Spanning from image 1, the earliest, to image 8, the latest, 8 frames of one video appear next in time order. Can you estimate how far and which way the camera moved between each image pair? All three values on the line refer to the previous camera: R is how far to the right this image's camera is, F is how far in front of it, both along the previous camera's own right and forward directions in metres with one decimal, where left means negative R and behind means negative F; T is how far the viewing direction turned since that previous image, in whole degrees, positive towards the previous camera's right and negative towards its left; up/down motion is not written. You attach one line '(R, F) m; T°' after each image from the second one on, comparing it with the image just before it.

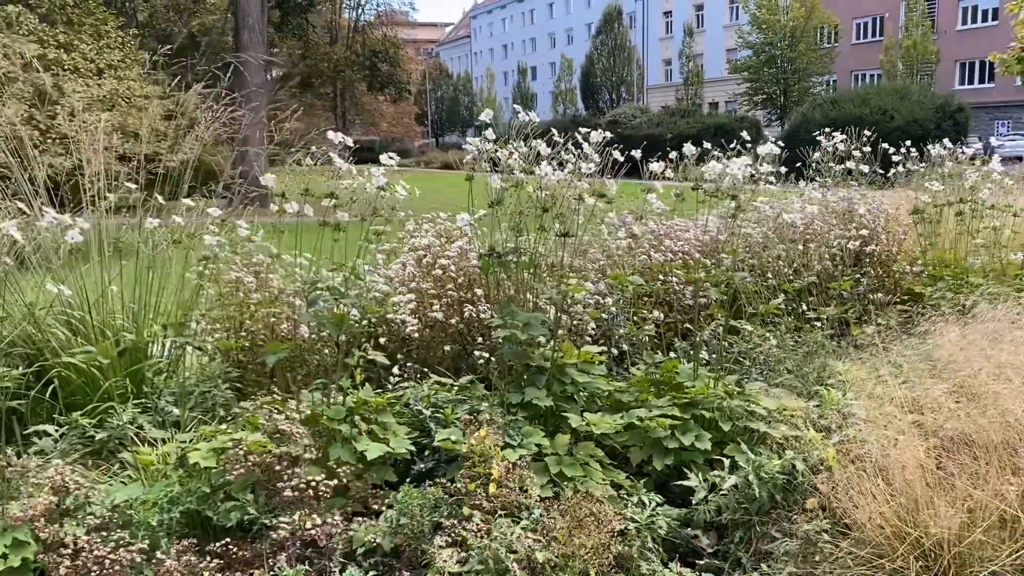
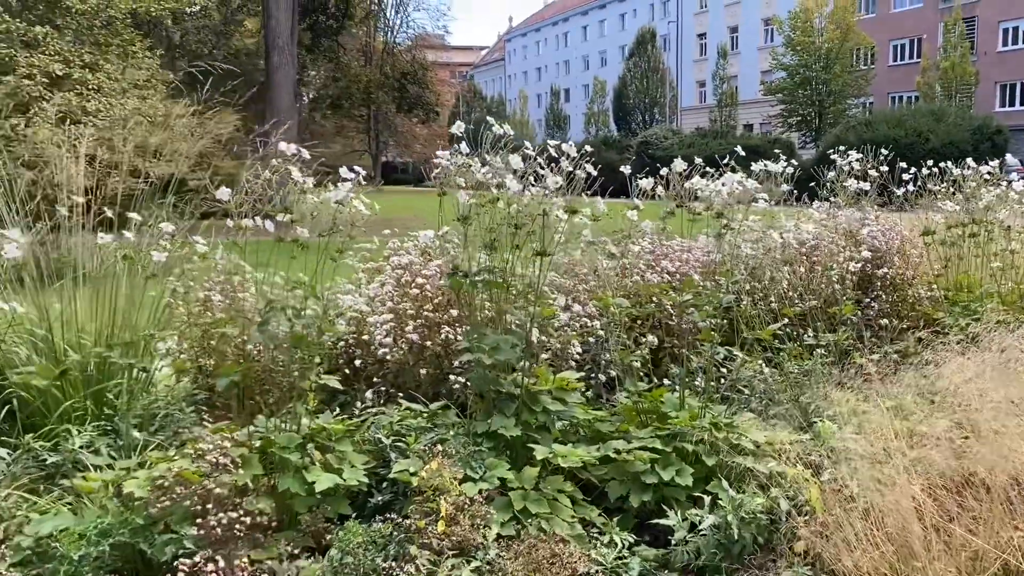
(+0.2, +0.2) m; -2°
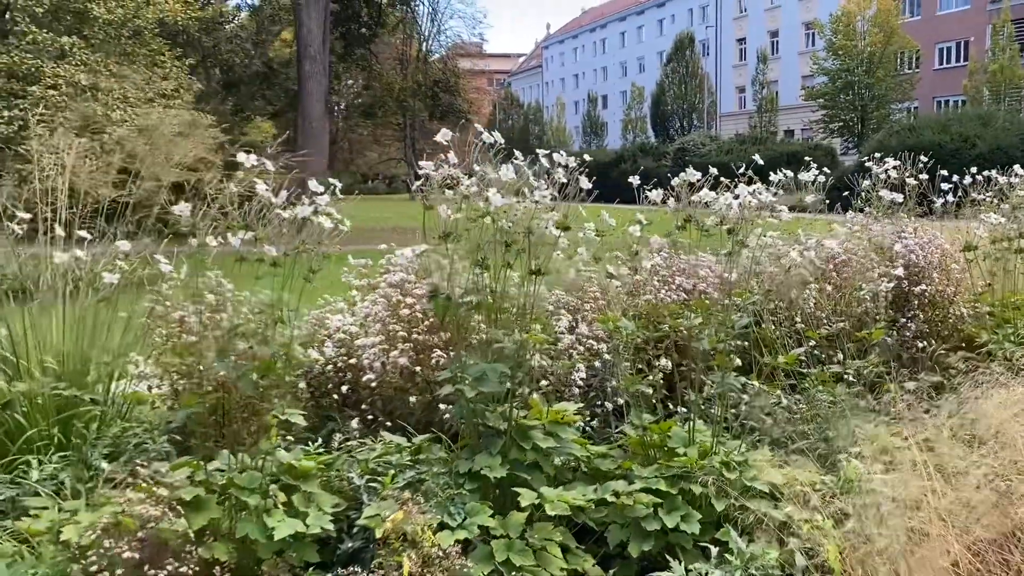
(+0.2, +0.3) m; -2°
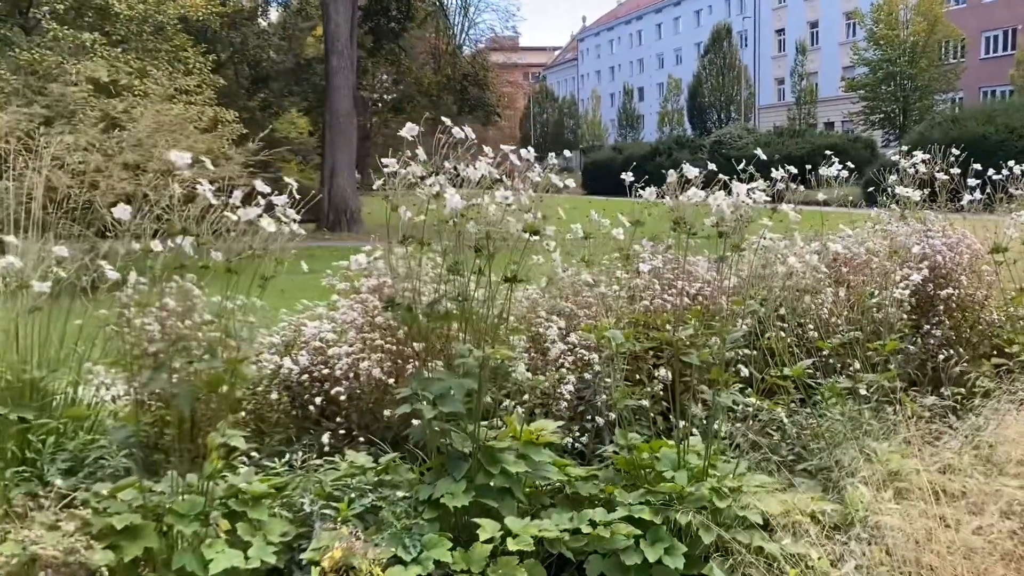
(+0.2, +0.2) m; -2°
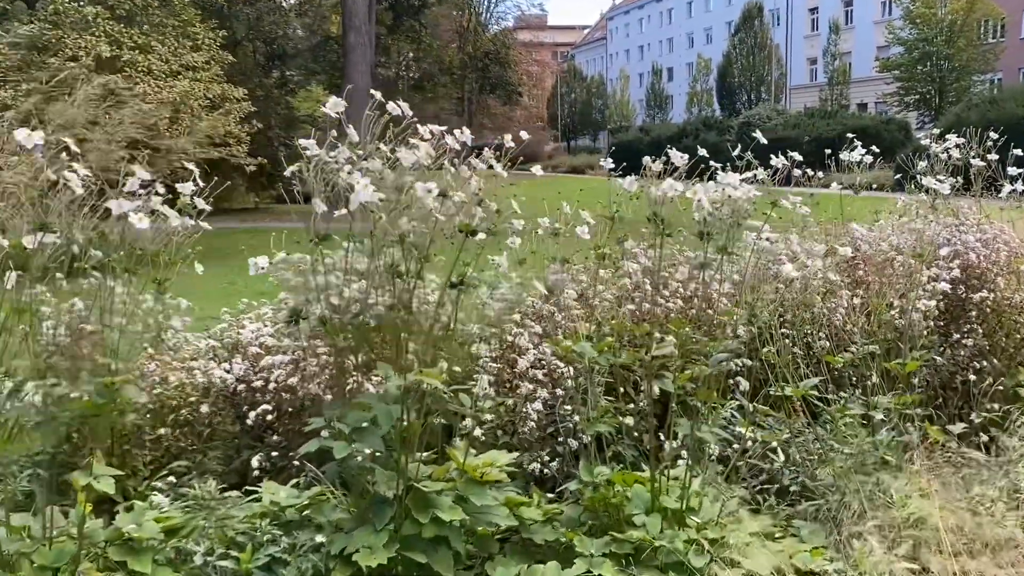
(+0.2, +0.4) m; -2°
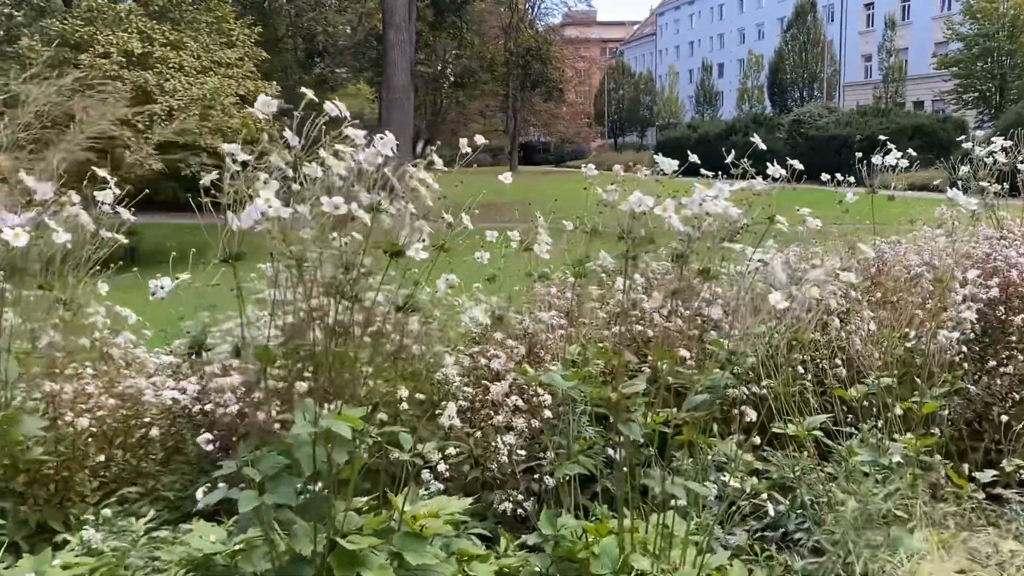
(+0.2, +0.3) m; -3°
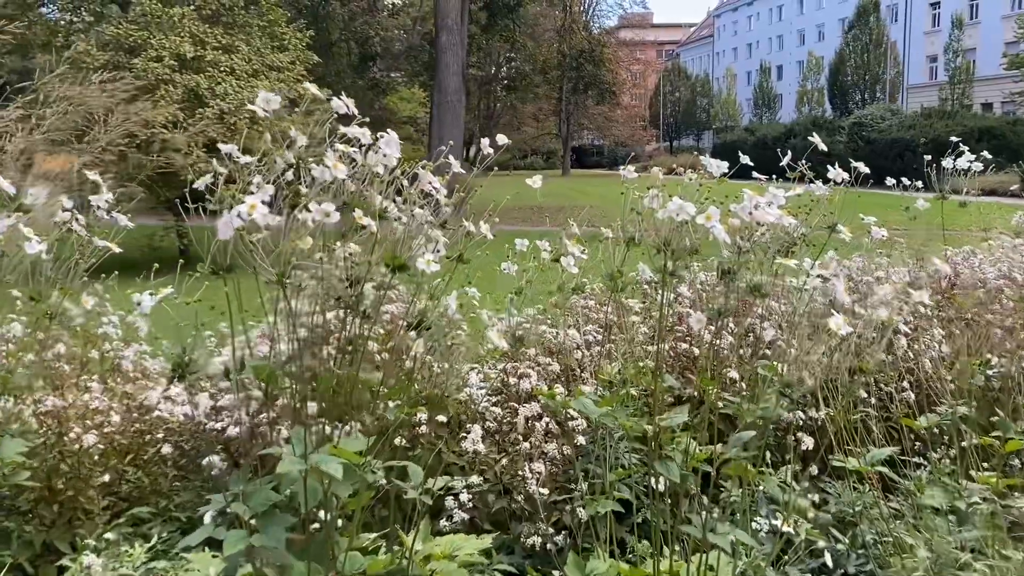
(+0.1, +0.2) m; -3°
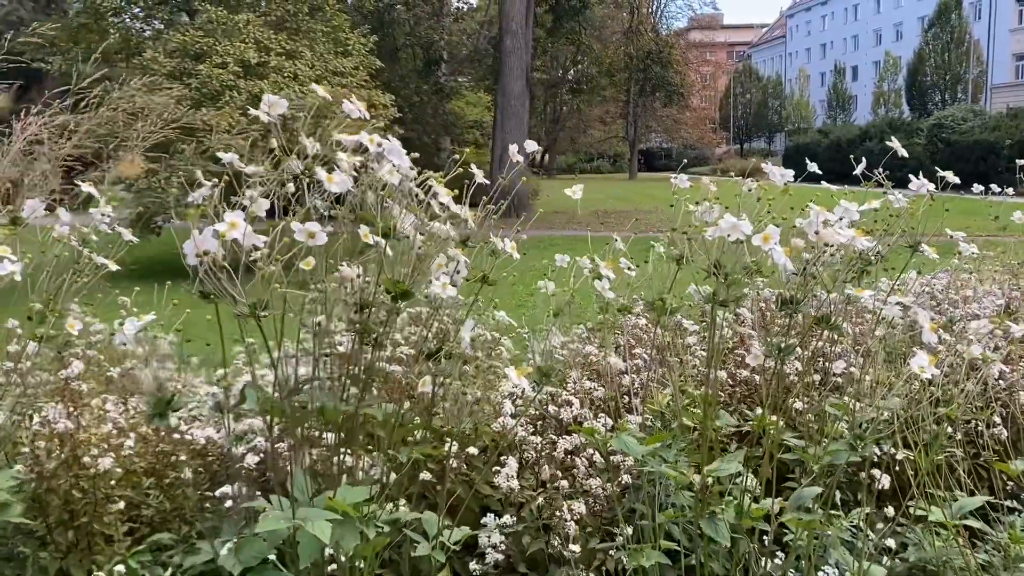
(+0.1, +0.2) m; -4°
